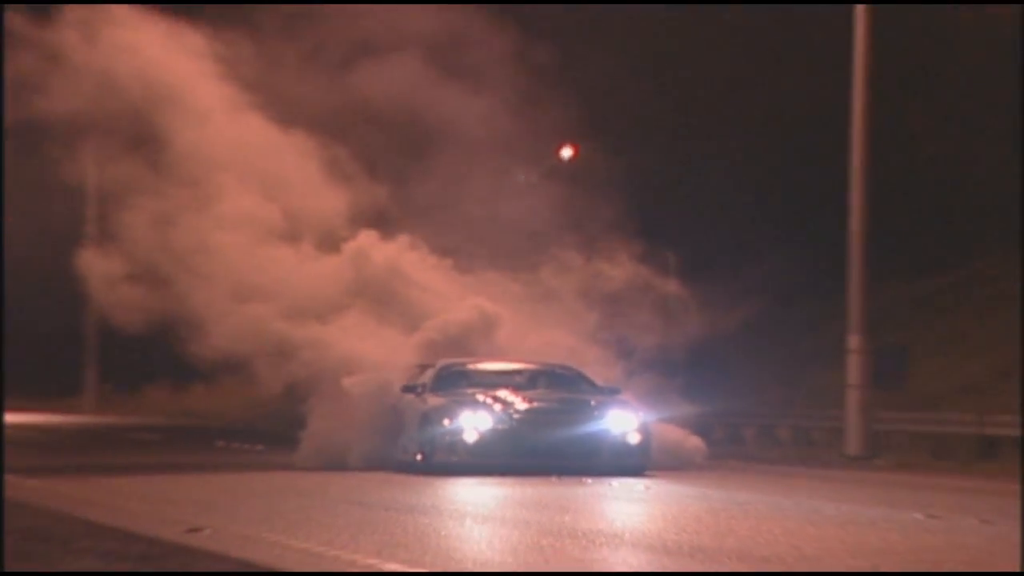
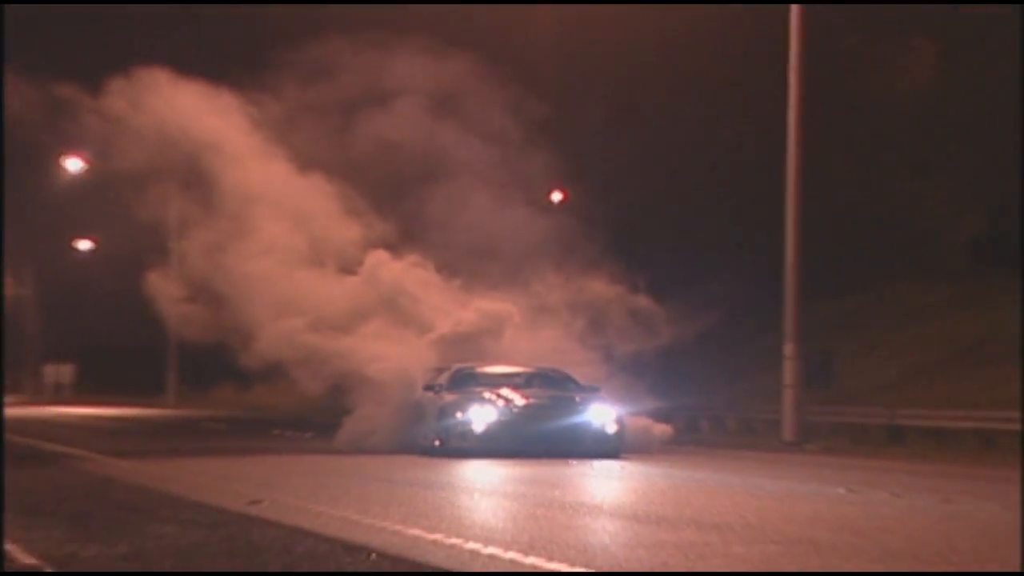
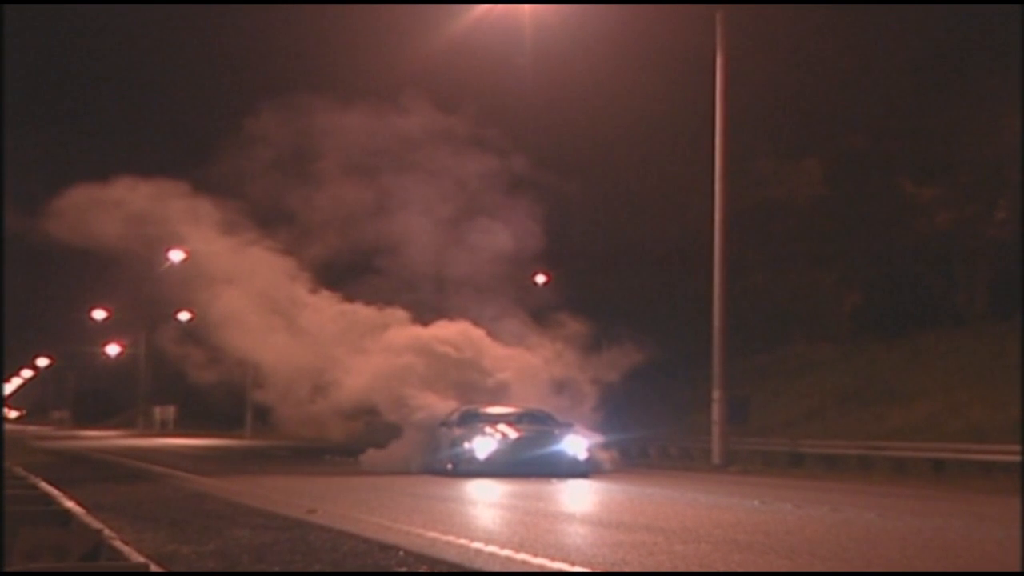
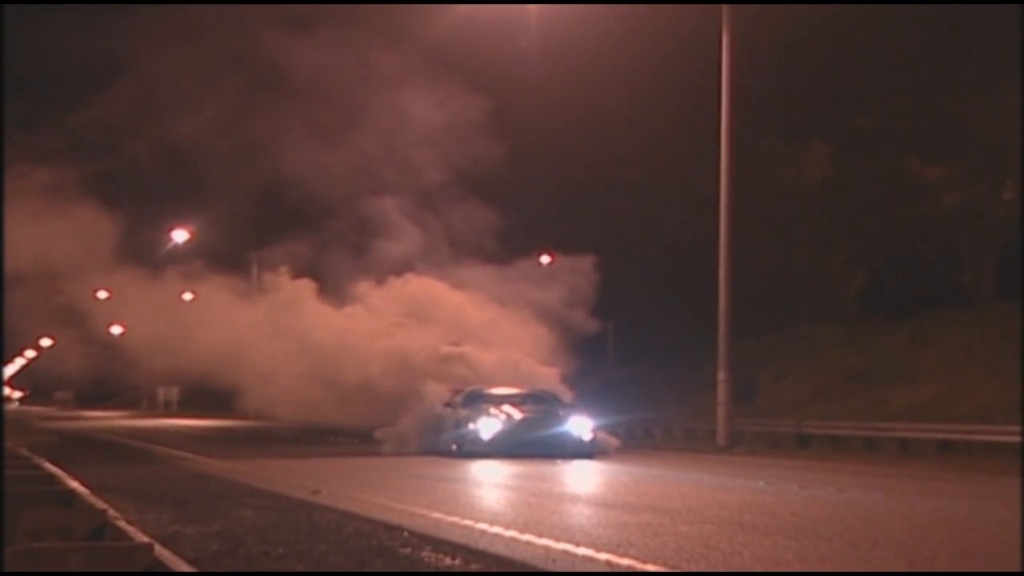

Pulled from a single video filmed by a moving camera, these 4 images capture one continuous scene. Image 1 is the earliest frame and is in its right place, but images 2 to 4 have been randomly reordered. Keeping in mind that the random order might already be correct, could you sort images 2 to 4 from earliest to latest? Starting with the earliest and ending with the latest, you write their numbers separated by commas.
2, 3, 4
